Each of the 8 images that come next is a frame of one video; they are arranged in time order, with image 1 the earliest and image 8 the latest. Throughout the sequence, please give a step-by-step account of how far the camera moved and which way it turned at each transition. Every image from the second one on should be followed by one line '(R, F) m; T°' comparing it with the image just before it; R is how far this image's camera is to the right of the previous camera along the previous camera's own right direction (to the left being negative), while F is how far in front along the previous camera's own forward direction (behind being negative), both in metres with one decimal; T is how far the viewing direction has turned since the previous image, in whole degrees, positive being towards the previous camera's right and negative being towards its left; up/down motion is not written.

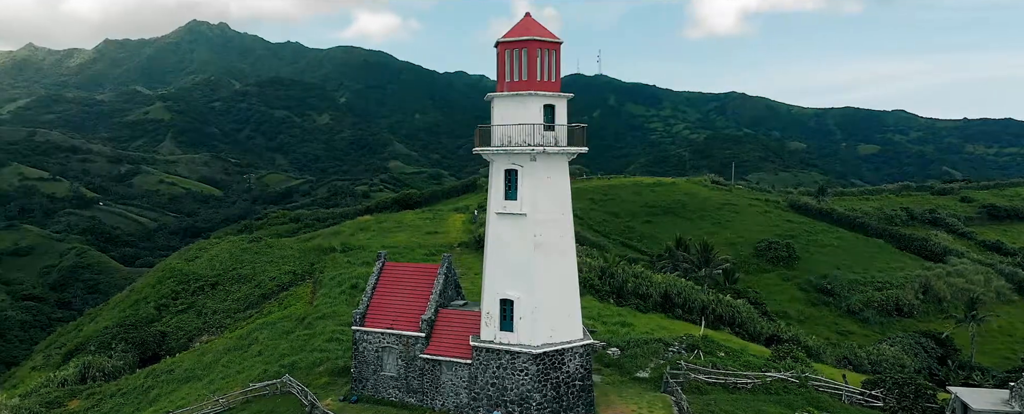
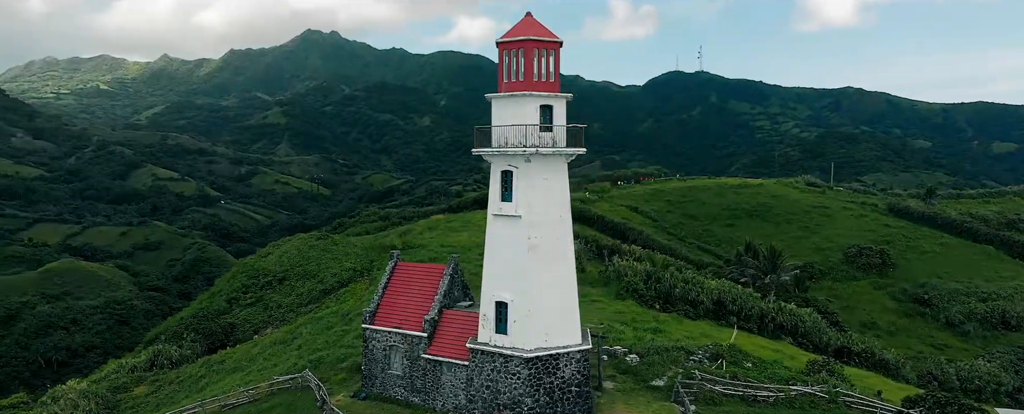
(+2.2, +0.3) m; -7°
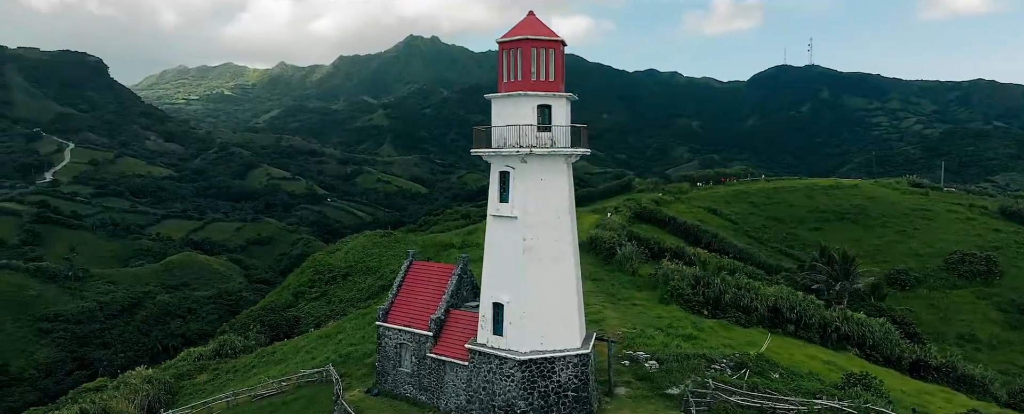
(+2.2, +0.3) m; -7°
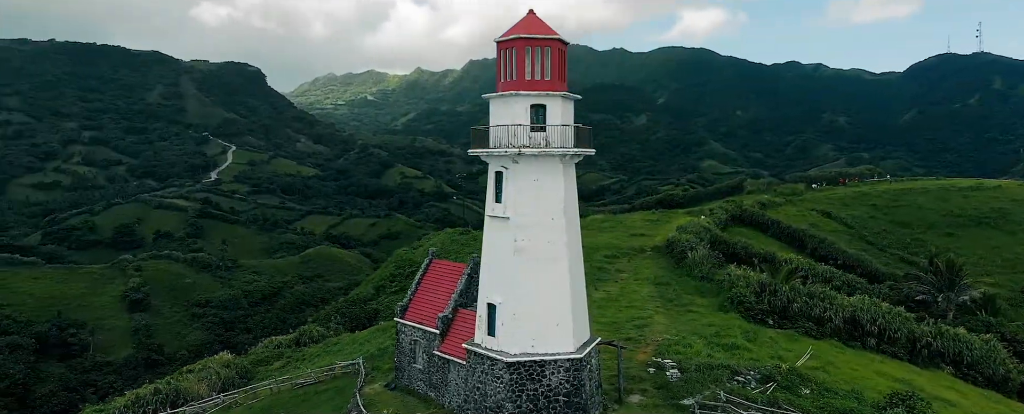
(+2.9, +0.3) m; -9°
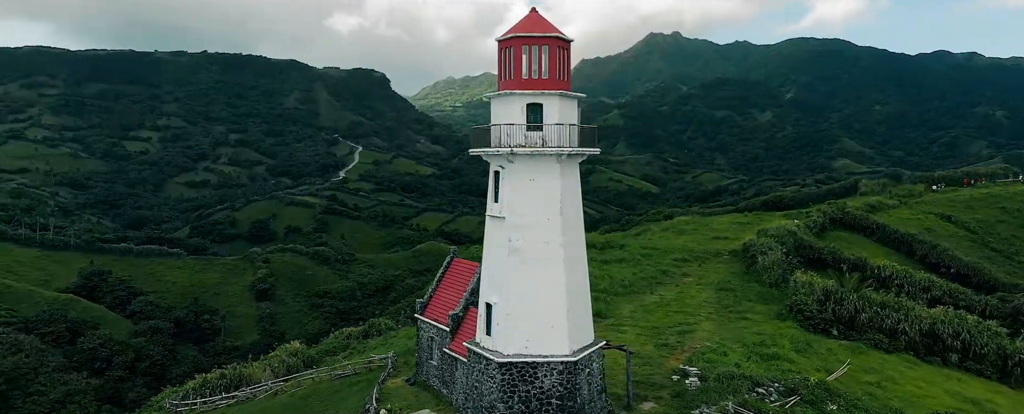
(+2.5, +0.3) m; -9°
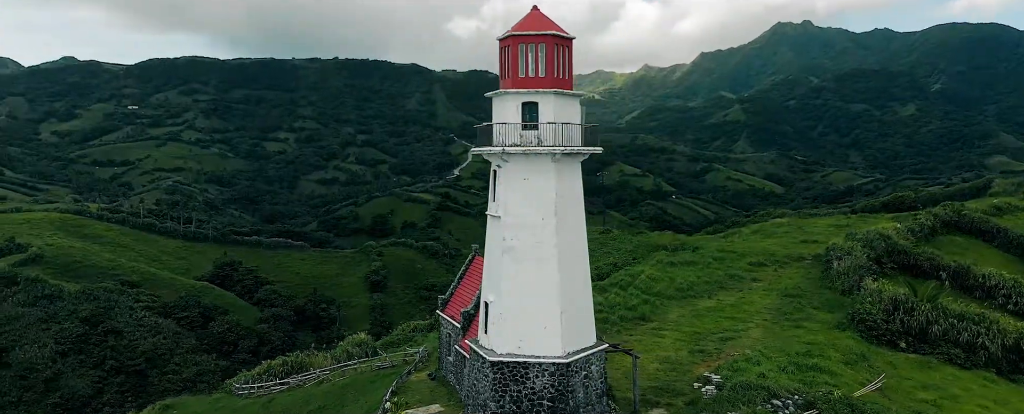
(+2.5, +0.2) m; -8°
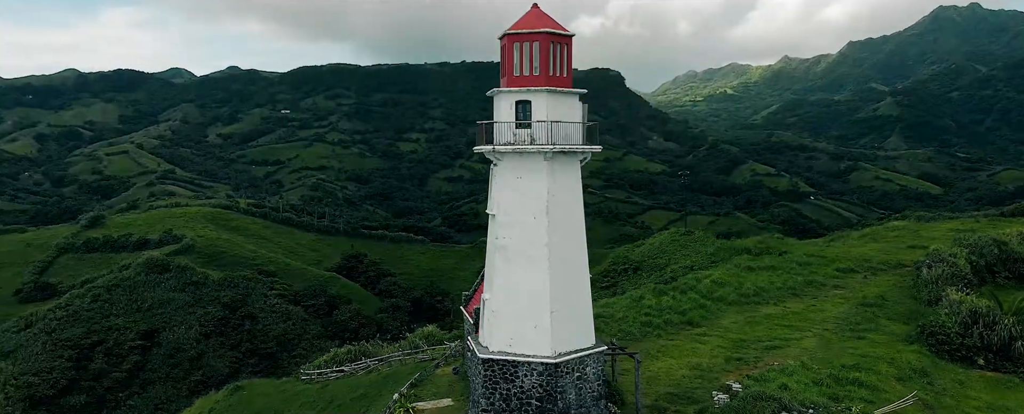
(+2.8, +0.2) m; -9°
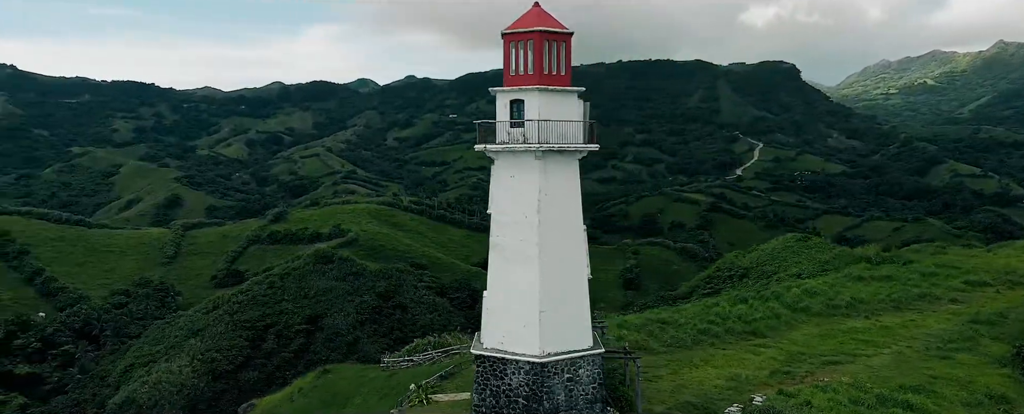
(+3.5, +0.2) m; -12°
